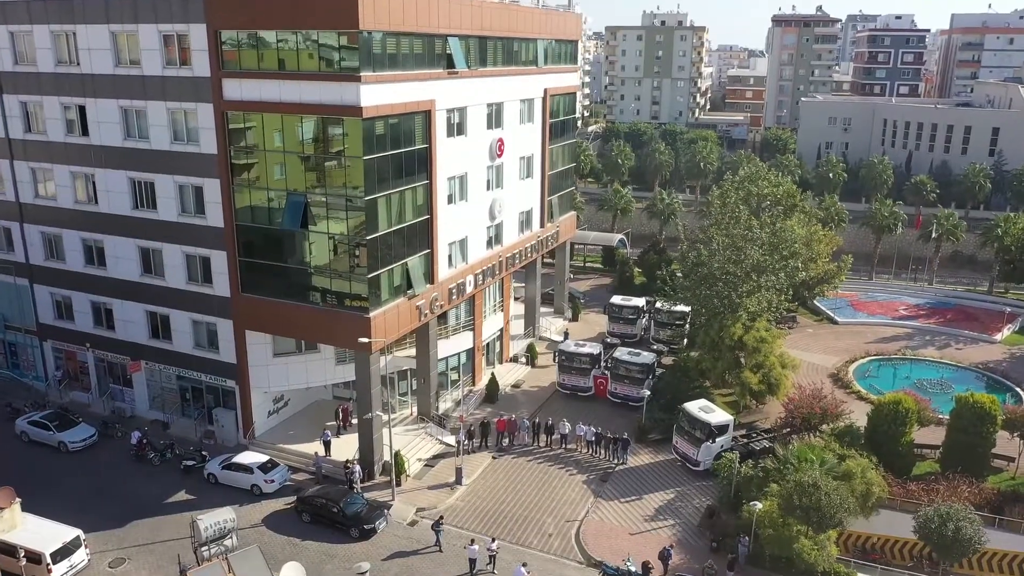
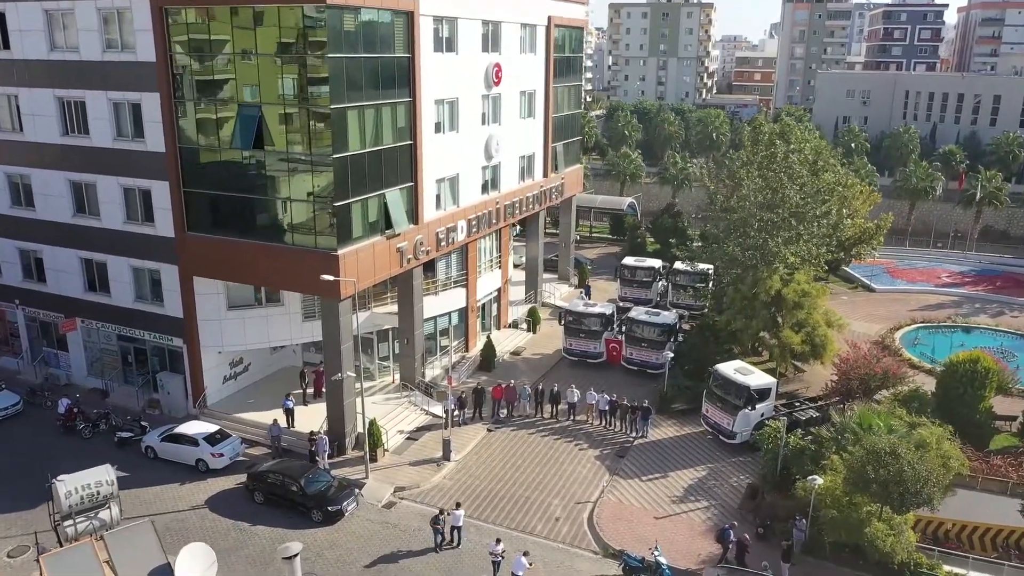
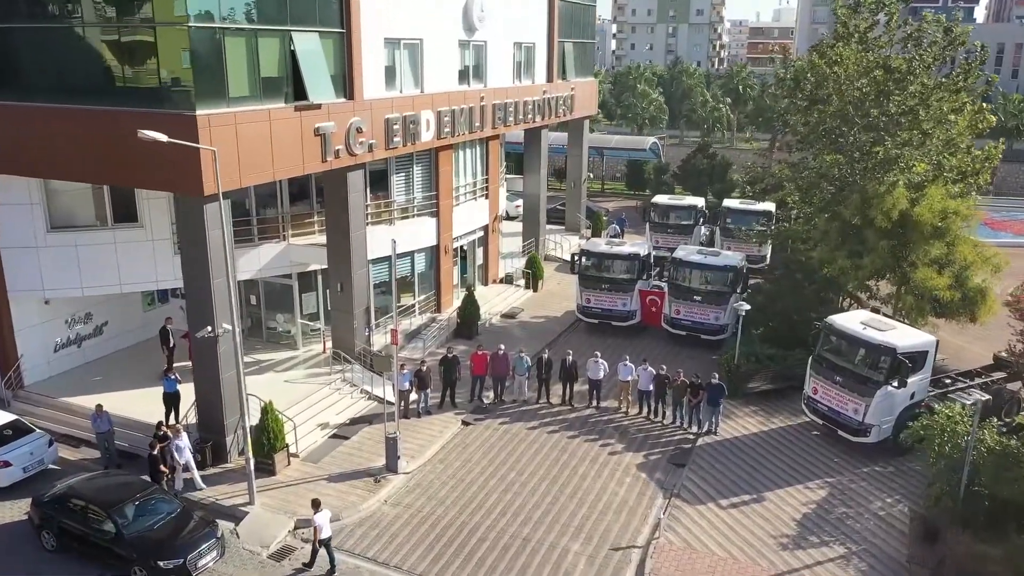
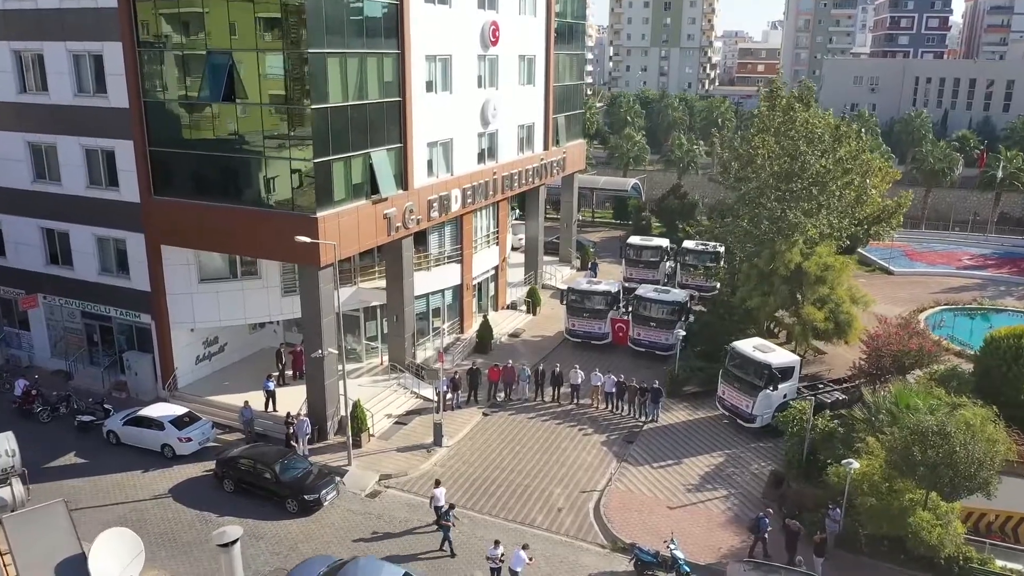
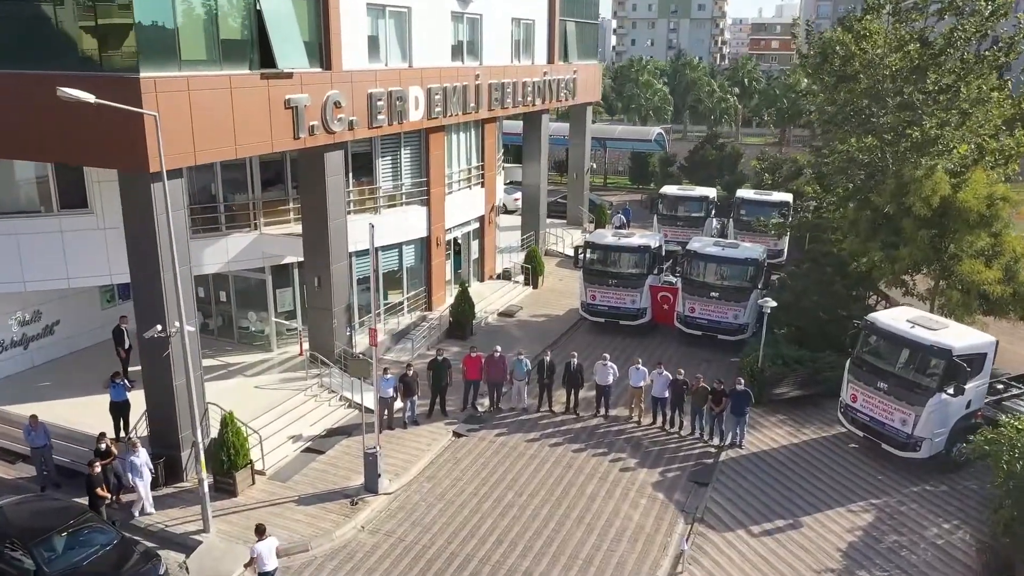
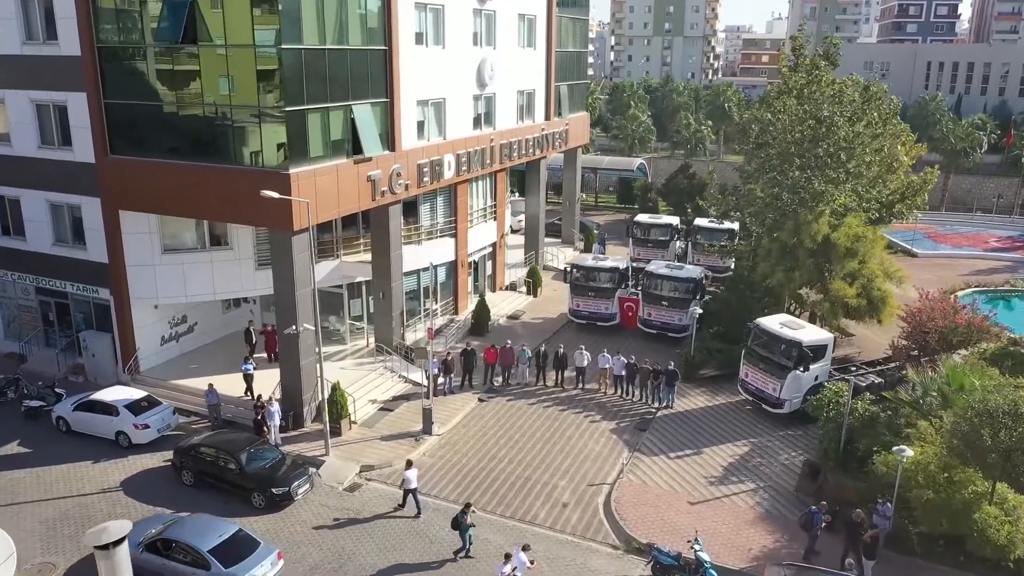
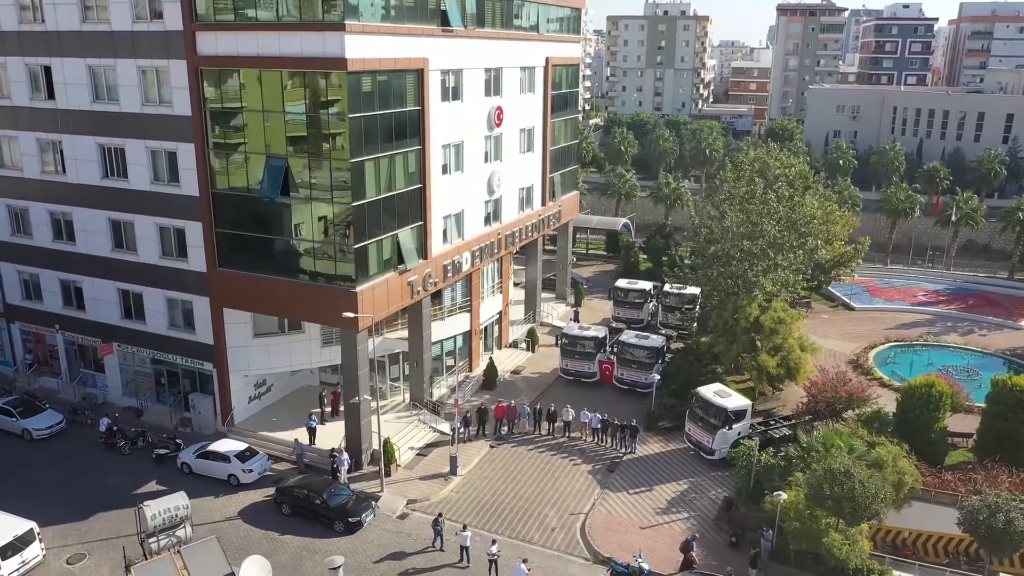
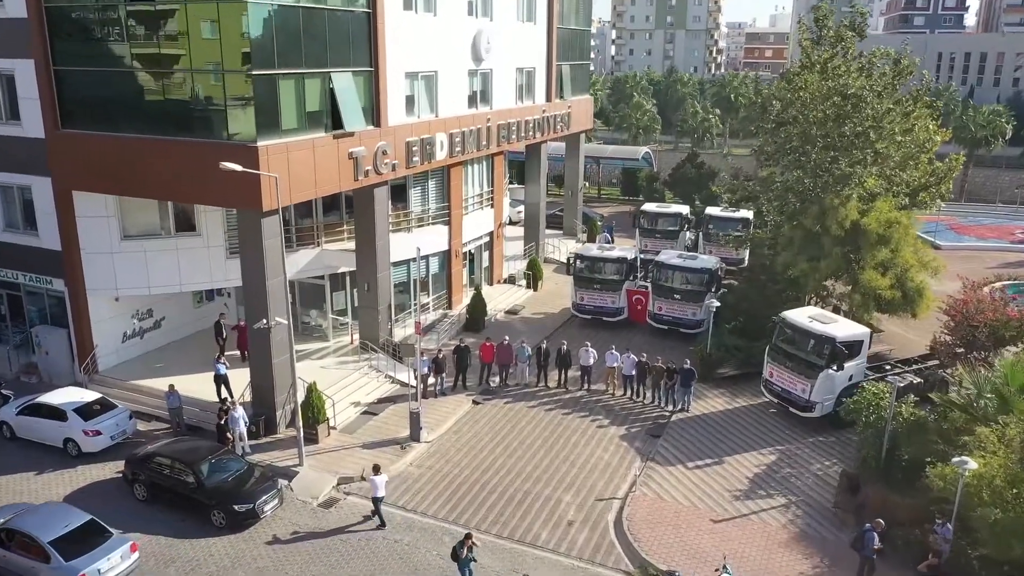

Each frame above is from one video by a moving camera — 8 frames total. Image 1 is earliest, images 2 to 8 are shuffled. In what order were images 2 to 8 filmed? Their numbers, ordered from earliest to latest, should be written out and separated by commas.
7, 2, 4, 6, 8, 3, 5
